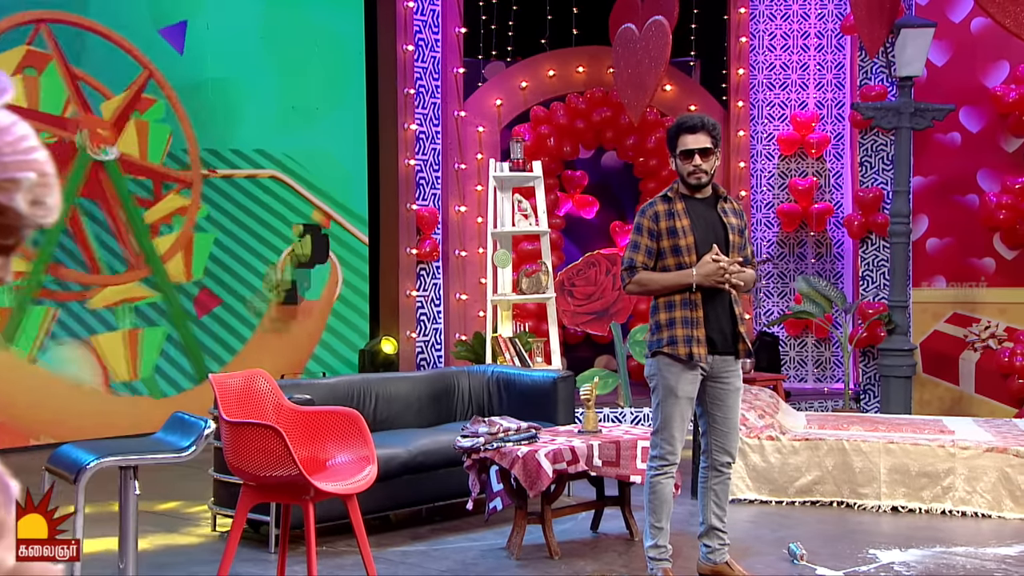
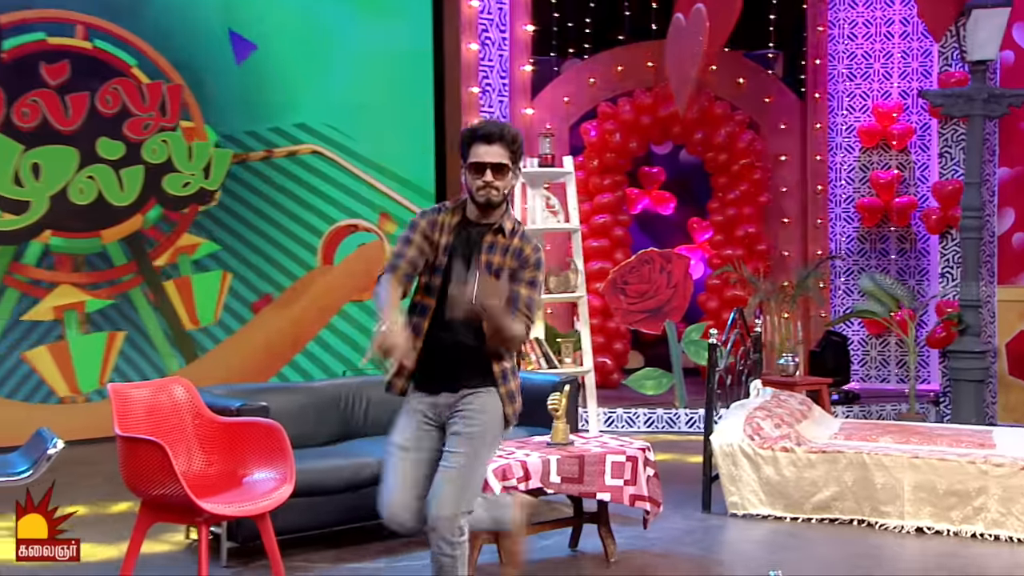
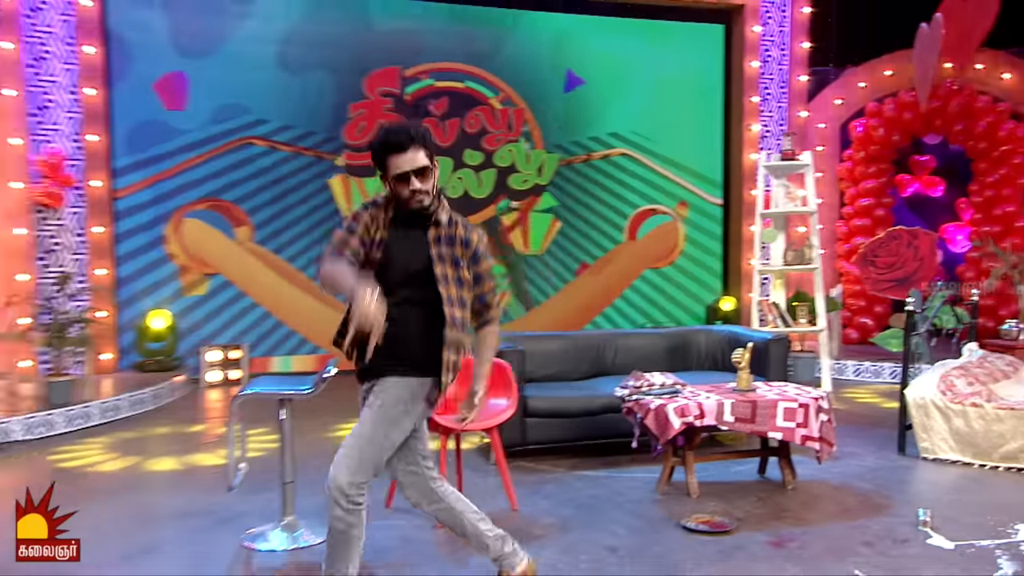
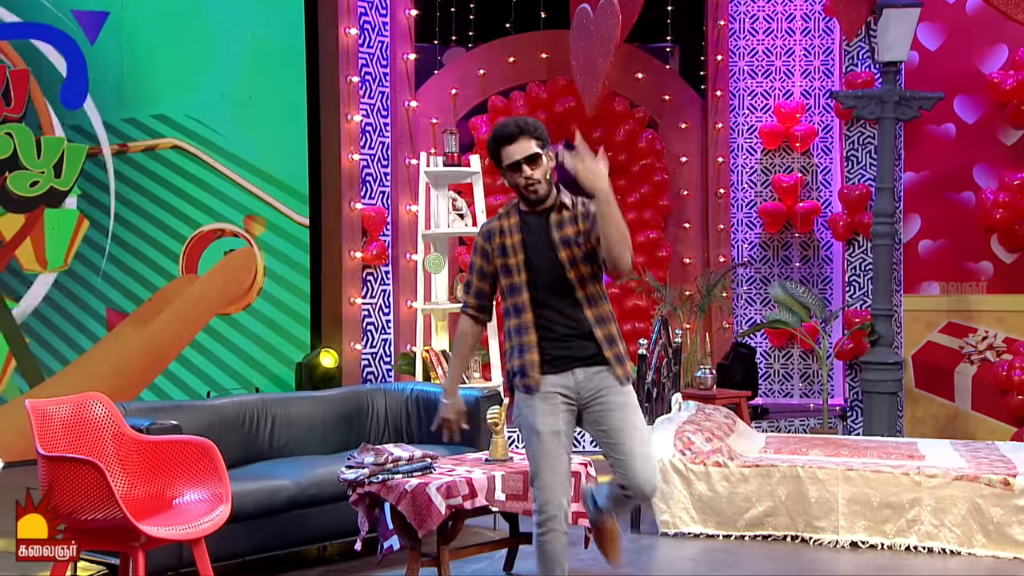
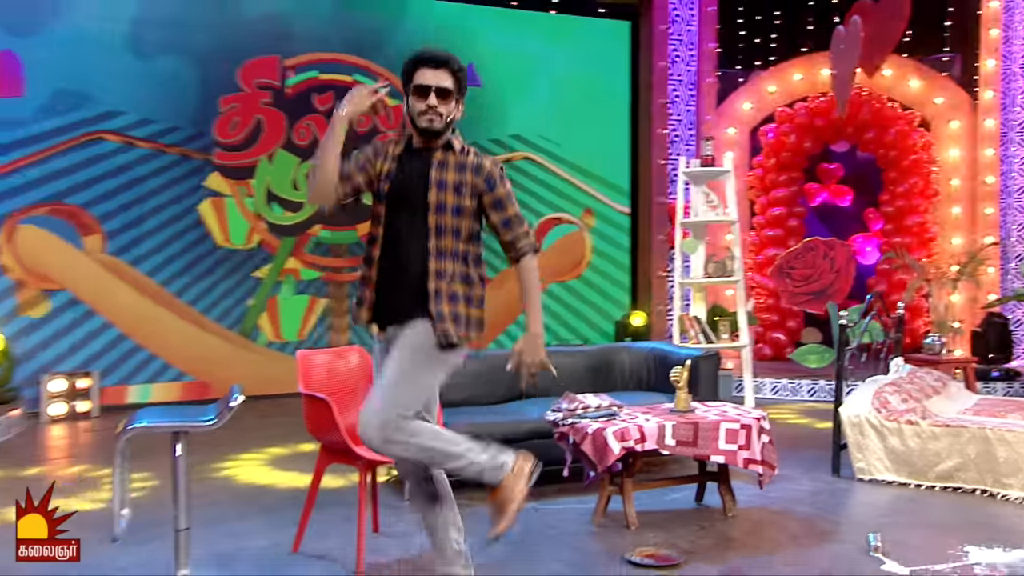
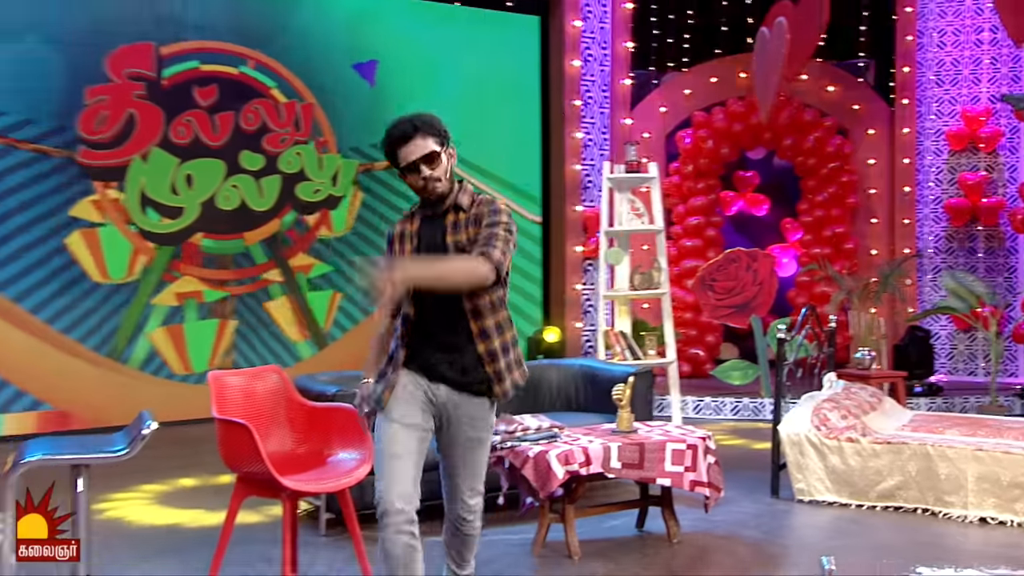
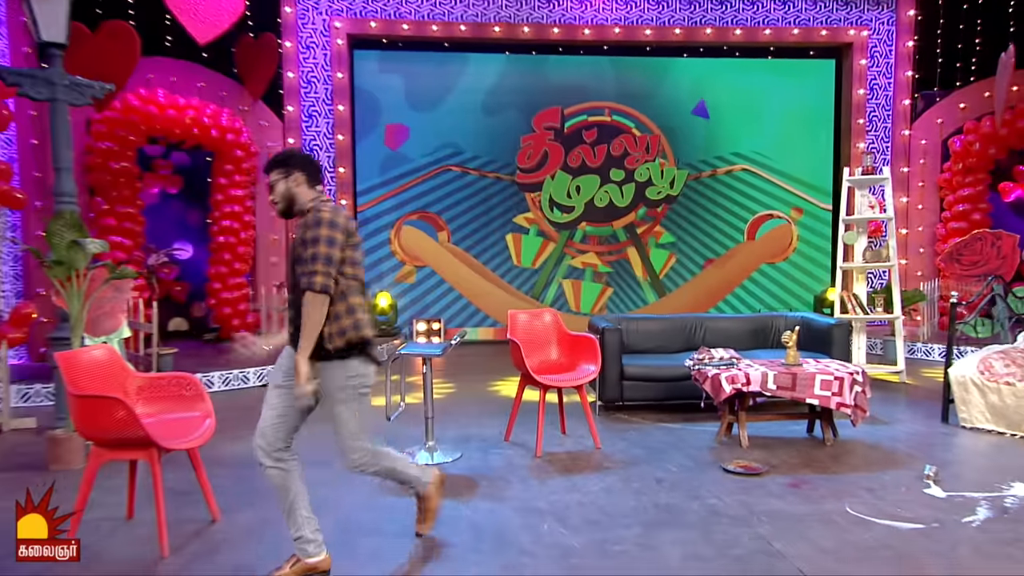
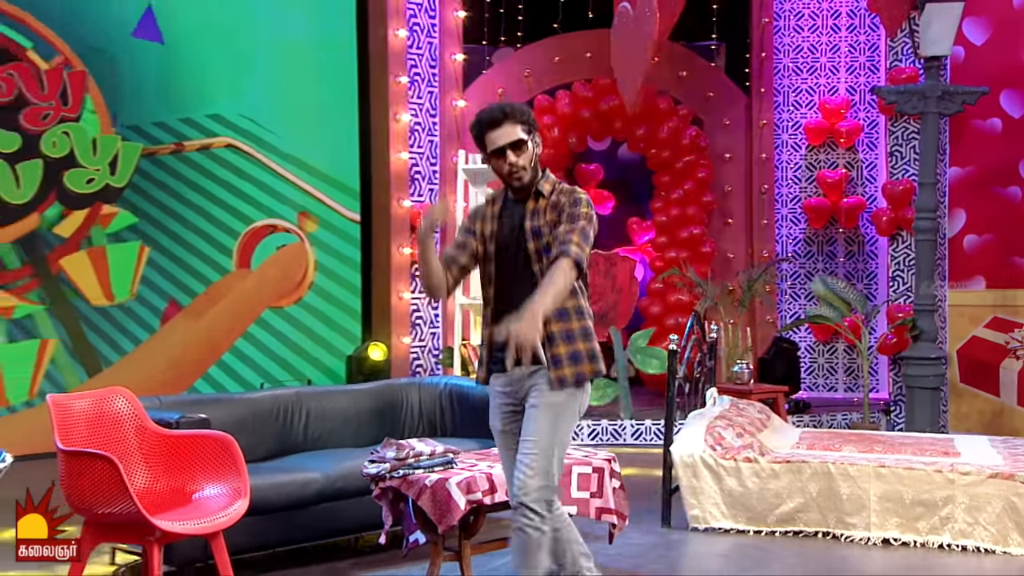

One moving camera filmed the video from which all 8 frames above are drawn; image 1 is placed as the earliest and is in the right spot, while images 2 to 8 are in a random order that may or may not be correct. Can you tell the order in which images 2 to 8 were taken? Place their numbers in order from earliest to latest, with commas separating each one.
4, 8, 2, 6, 5, 3, 7
